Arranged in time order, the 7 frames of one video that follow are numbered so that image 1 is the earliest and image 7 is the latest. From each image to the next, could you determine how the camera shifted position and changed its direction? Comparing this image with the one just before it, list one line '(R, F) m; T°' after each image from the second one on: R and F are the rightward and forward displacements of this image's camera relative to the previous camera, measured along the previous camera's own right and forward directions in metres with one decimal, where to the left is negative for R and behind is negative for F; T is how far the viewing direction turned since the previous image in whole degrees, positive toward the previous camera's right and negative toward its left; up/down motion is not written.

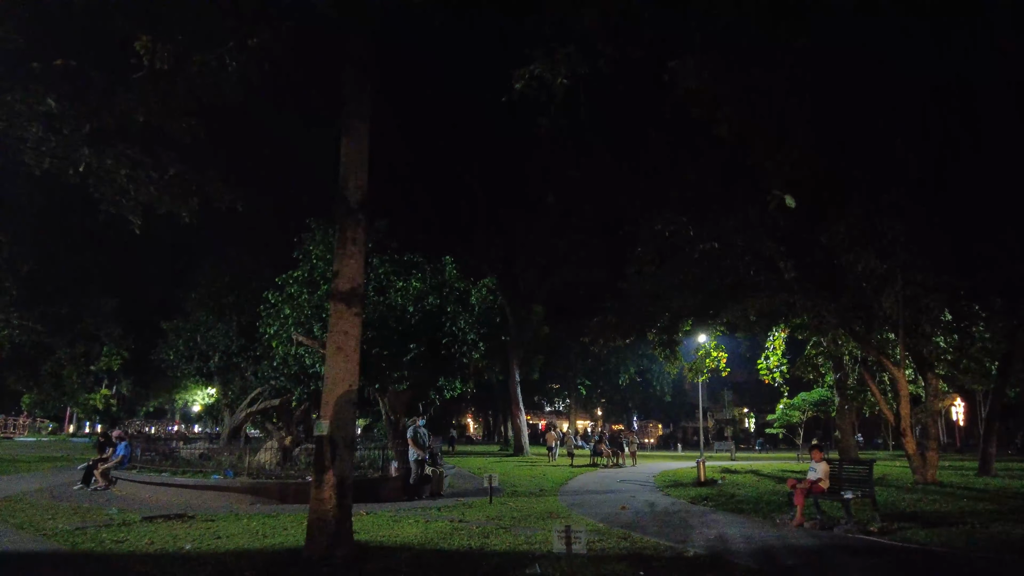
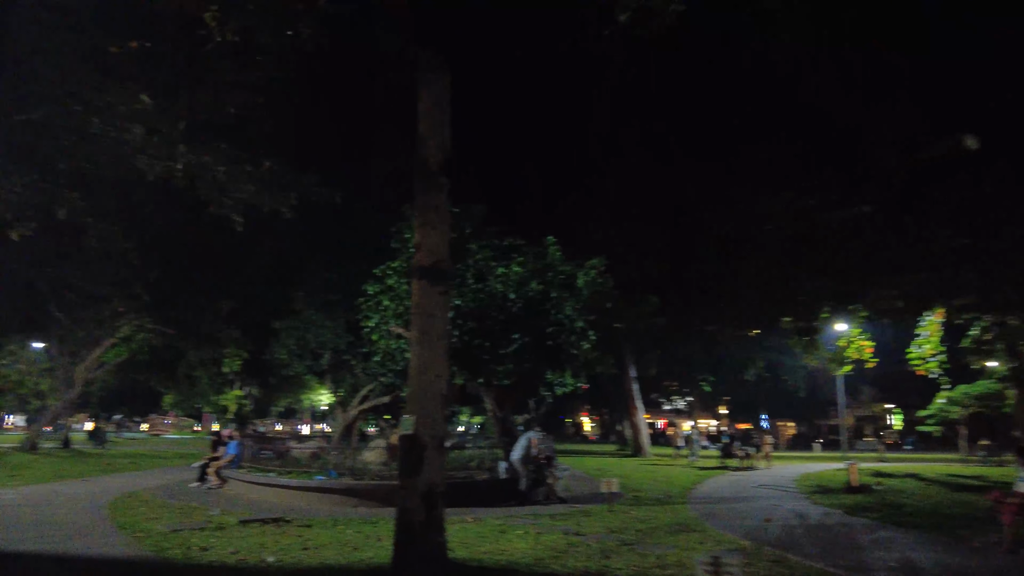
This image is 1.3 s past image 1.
(0.0, +1.6) m; -10°
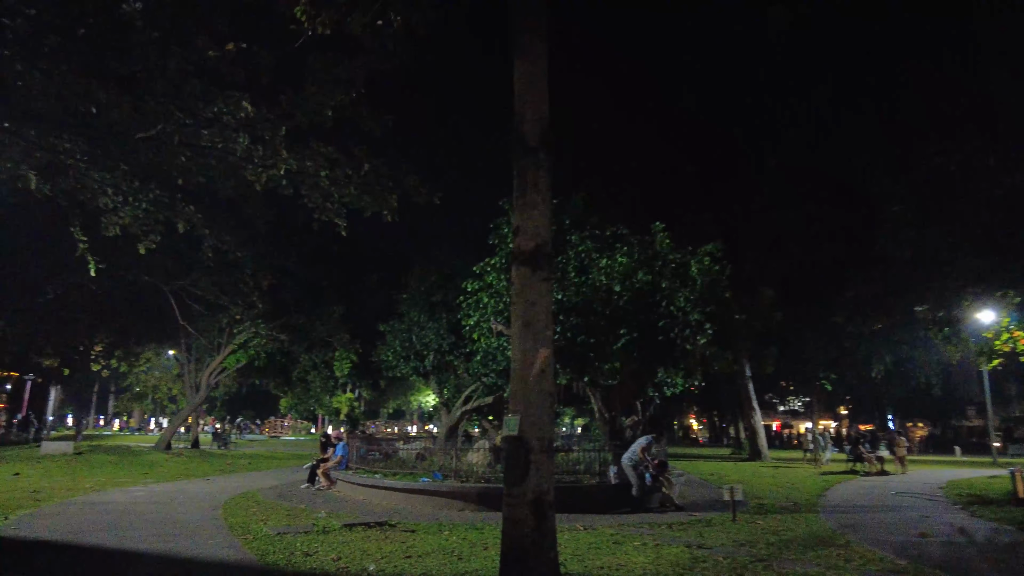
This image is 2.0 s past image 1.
(-0.1, +0.7) m; -9°
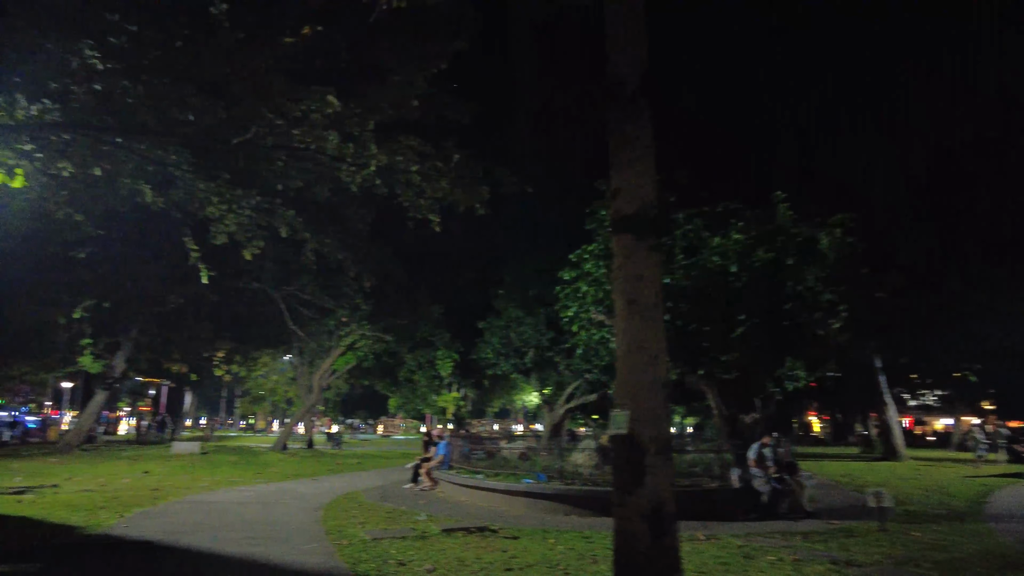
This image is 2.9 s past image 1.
(0.0, +0.9) m; -9°
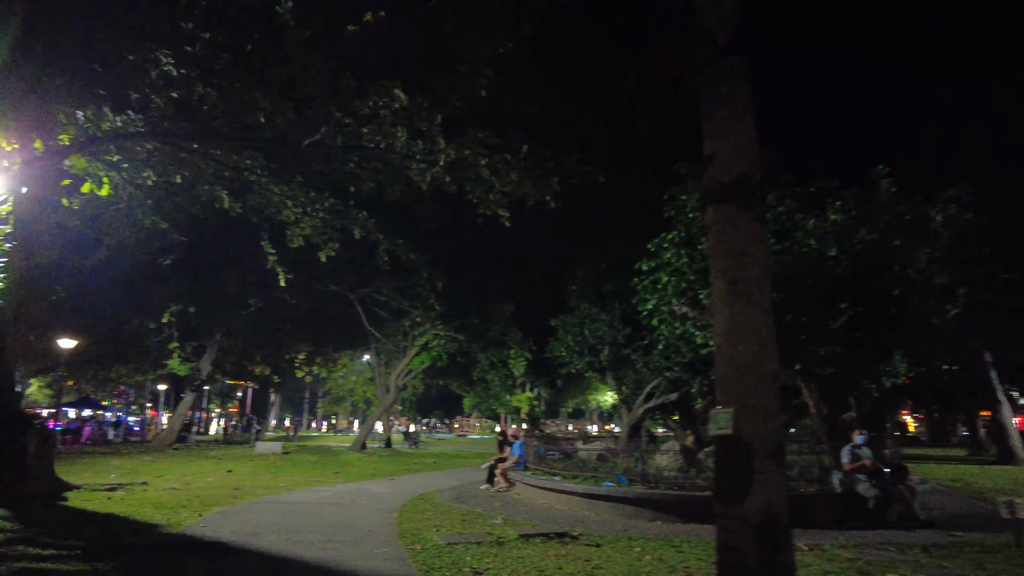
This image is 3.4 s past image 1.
(-0.1, +0.6) m; -6°
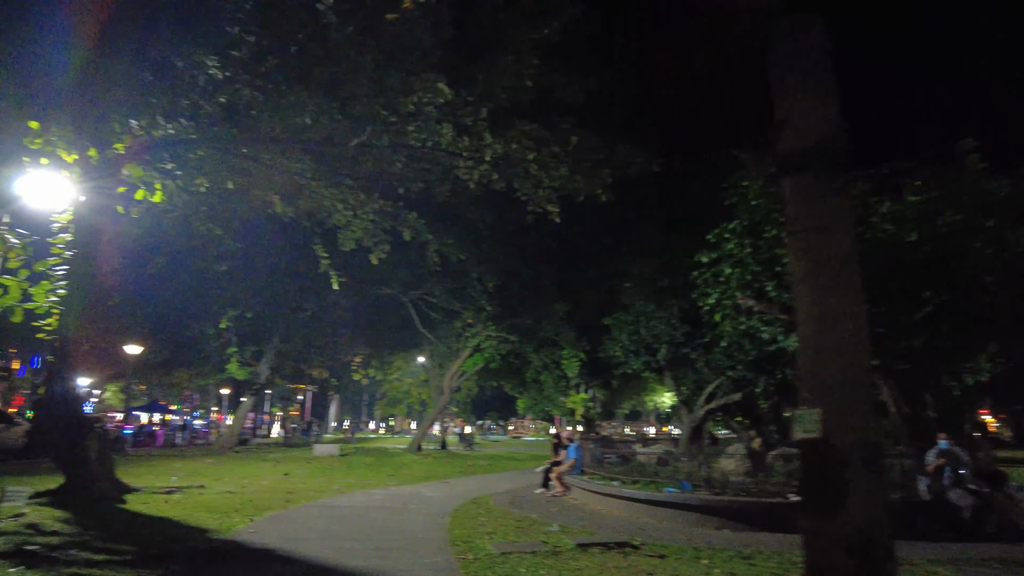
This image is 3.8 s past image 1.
(0.0, +0.5) m; -5°
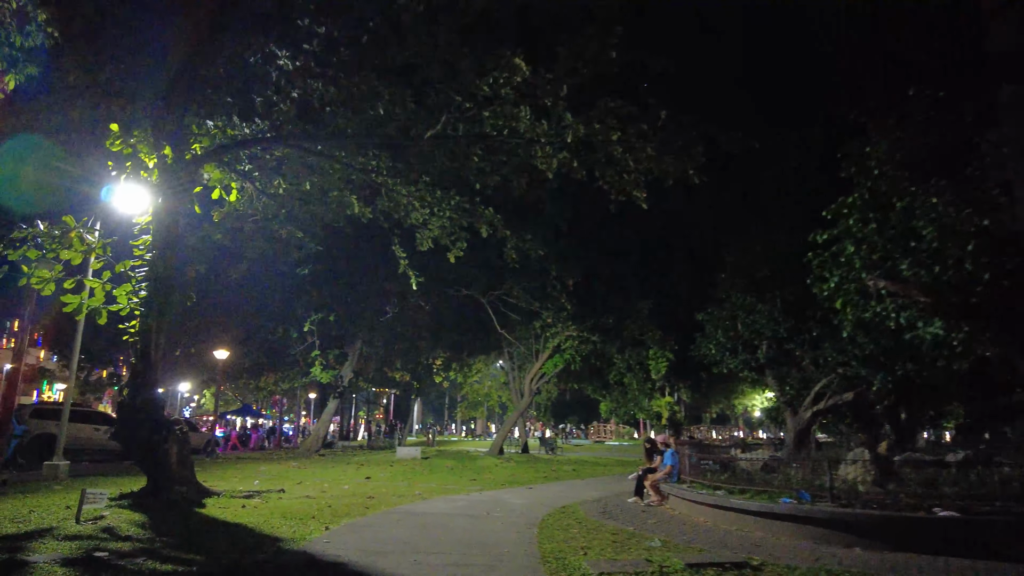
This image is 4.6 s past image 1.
(-0.2, +1.0) m; -7°
